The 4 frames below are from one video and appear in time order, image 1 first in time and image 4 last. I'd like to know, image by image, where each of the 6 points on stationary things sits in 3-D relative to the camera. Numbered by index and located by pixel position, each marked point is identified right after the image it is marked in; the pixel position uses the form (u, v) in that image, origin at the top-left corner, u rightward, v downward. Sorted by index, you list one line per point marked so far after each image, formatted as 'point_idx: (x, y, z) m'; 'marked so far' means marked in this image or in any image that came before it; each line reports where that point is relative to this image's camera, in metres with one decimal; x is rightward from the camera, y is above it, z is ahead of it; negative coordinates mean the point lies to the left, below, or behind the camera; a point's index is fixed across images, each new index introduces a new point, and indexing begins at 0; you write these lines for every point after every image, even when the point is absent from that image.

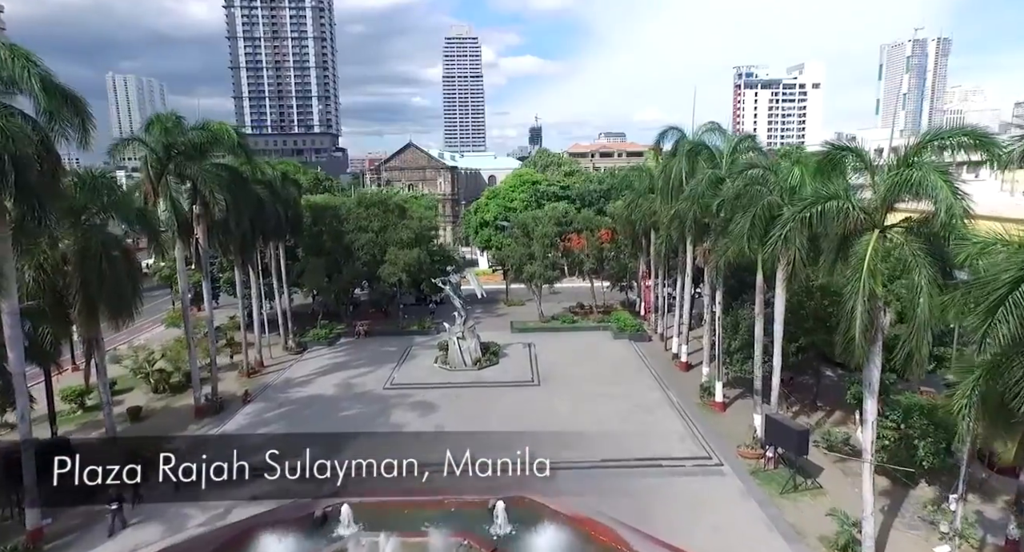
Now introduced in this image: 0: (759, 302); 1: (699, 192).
0: (+6.3, -0.7, +16.3) m
1: (+5.4, +2.4, +18.3) m
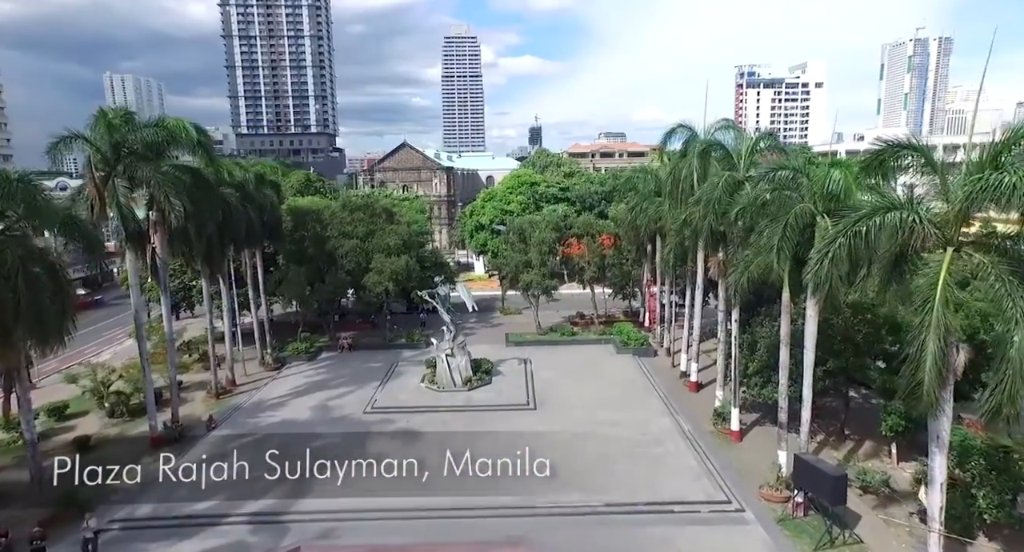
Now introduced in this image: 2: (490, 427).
0: (+6.1, -1.1, +14.3) m
1: (+5.2, +2.0, +16.2) m
2: (-0.7, -4.5, +18.9) m
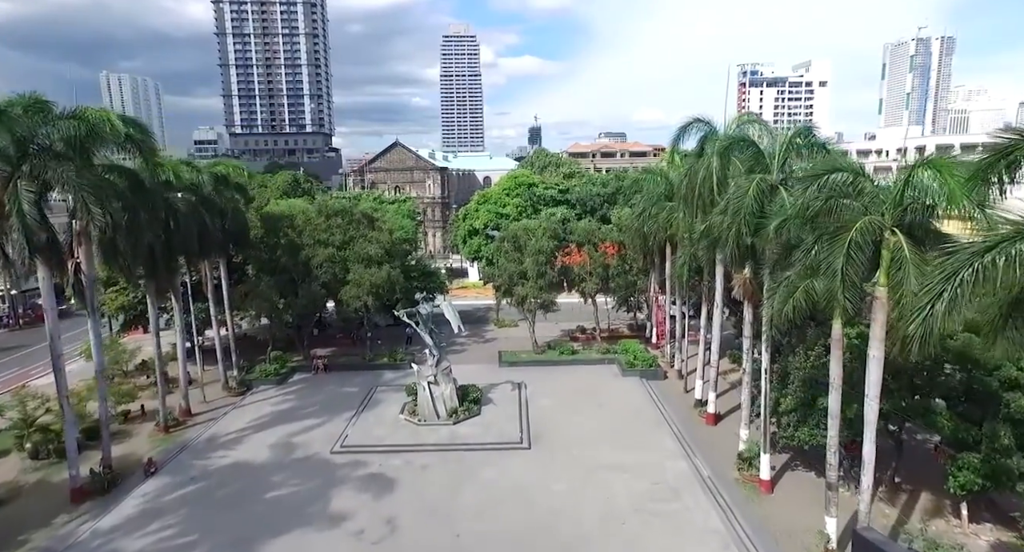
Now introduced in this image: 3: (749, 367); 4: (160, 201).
0: (+5.9, -1.5, +11.5) m
1: (+4.9, +1.5, +13.5) m
2: (-0.9, -5.0, +16.2) m
3: (+6.0, -2.3, +16.0) m
4: (-9.2, +2.0, +16.6) m
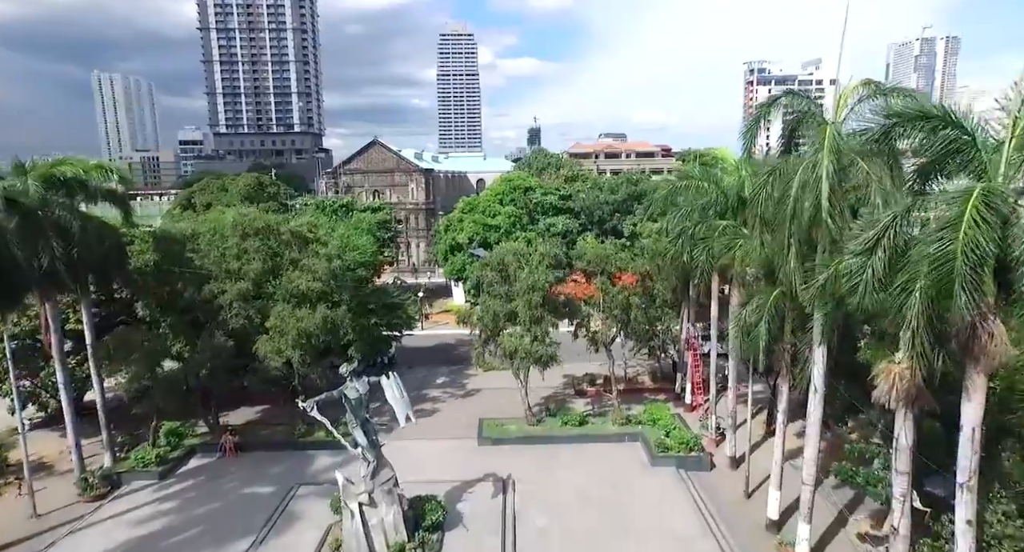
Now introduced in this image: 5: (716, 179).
0: (+5.4, -2.7, +4.5) m
1: (+4.5, +0.3, +6.5) m
2: (-1.3, -6.2, +9.2) m
3: (+5.6, -3.5, +9.0) m
4: (-9.7, +0.7, +9.6) m
5: (+5.0, +2.5, +16.0) m
